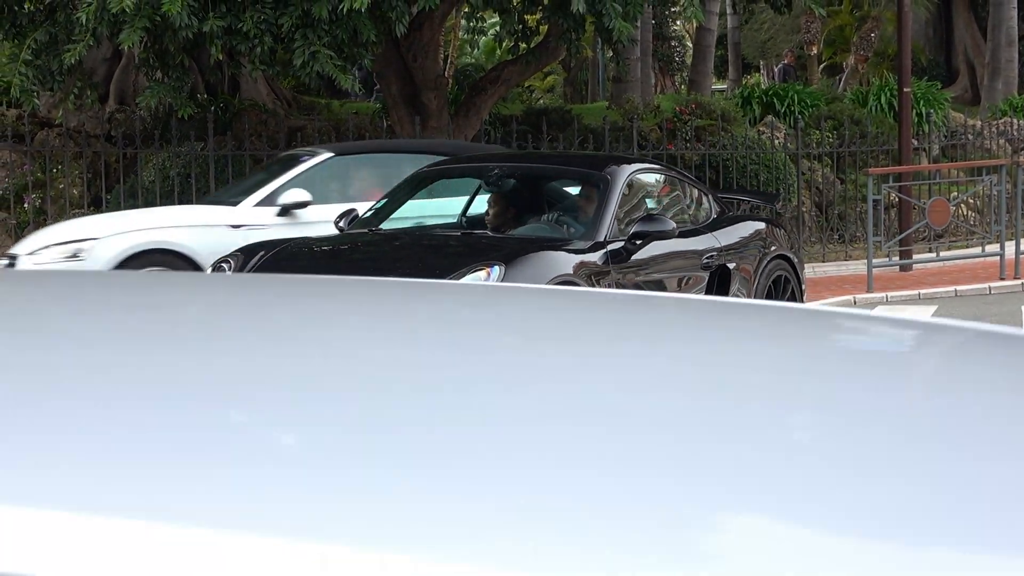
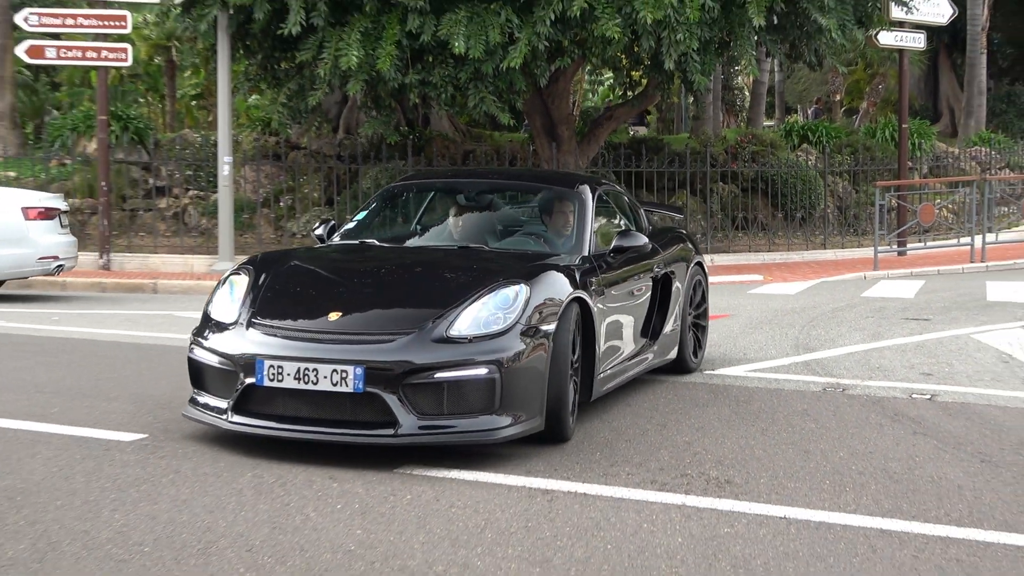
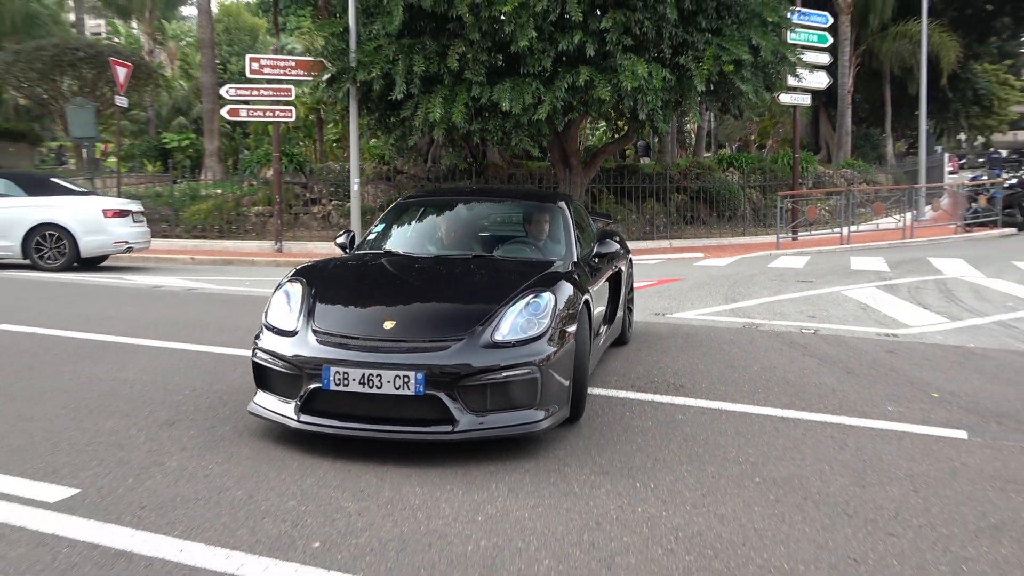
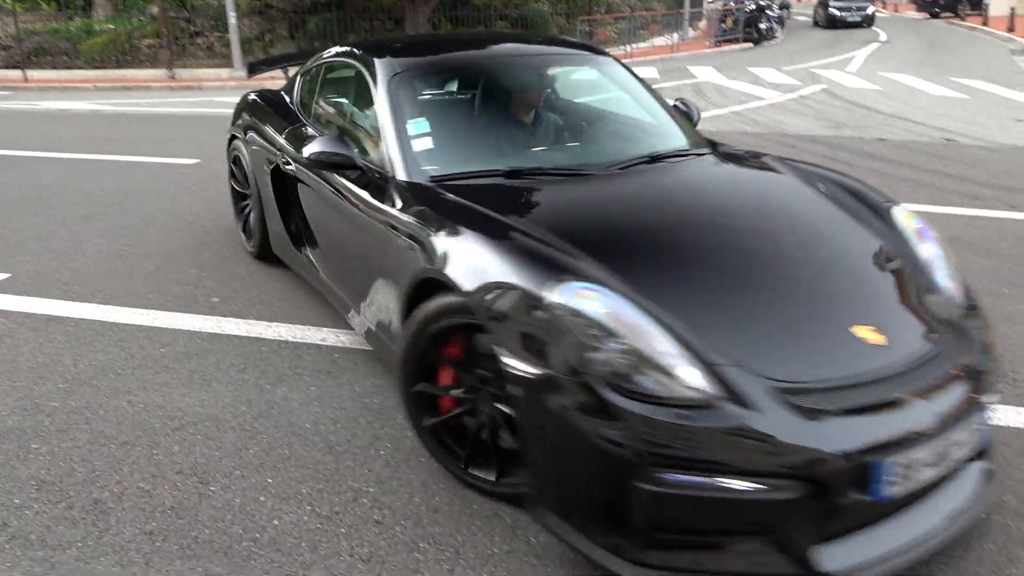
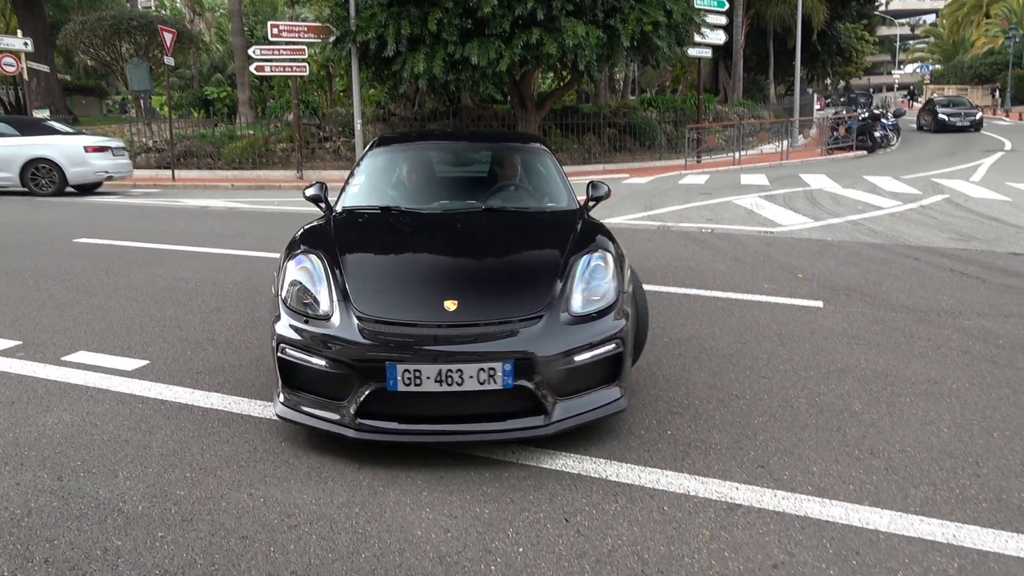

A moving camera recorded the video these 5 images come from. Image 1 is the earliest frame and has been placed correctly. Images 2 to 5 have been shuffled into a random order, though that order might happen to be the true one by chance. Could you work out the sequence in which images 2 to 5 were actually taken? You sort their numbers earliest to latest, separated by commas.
2, 3, 5, 4
